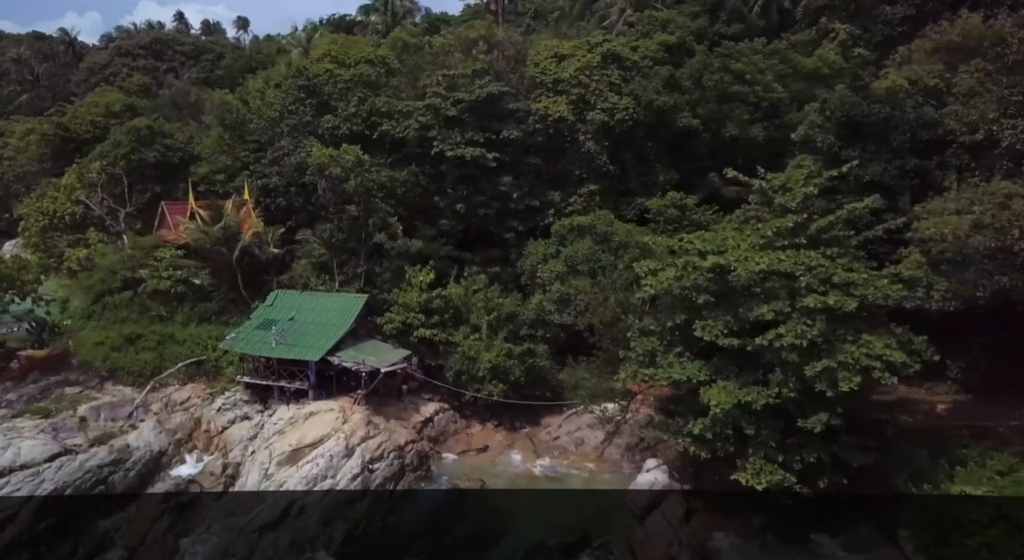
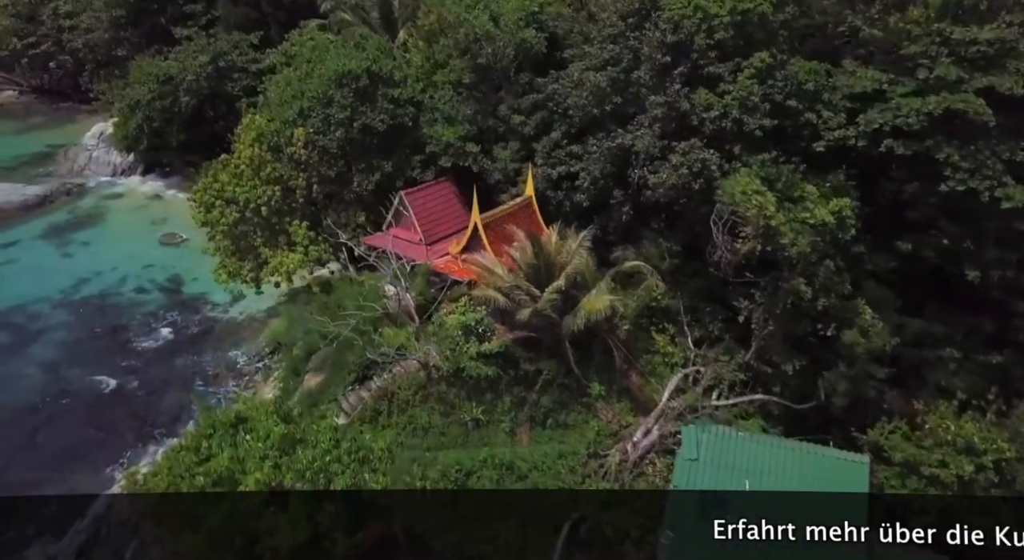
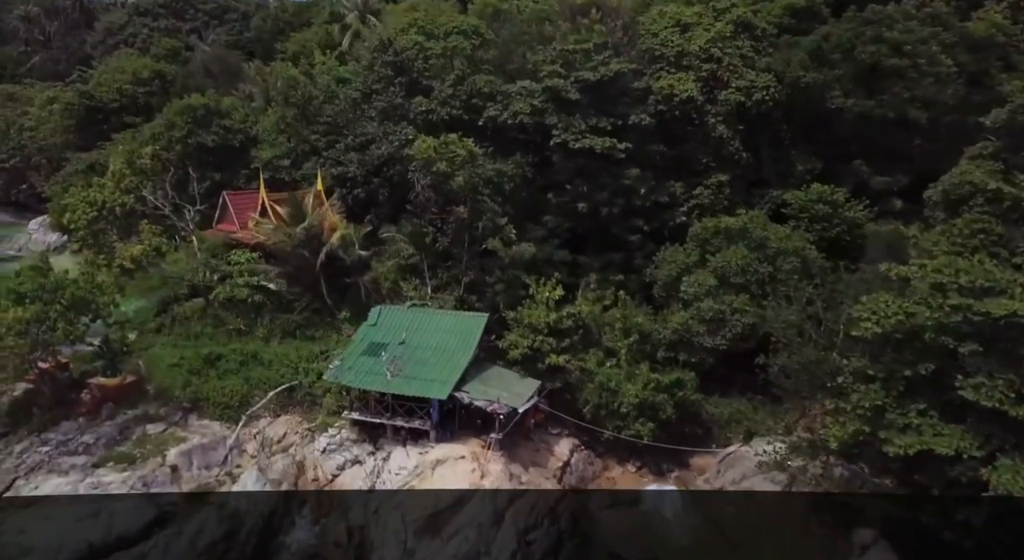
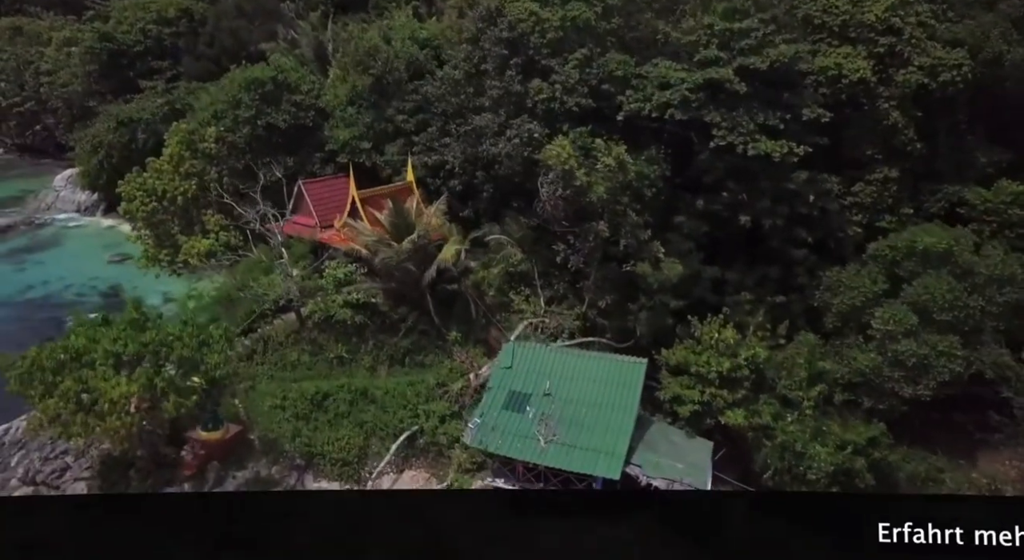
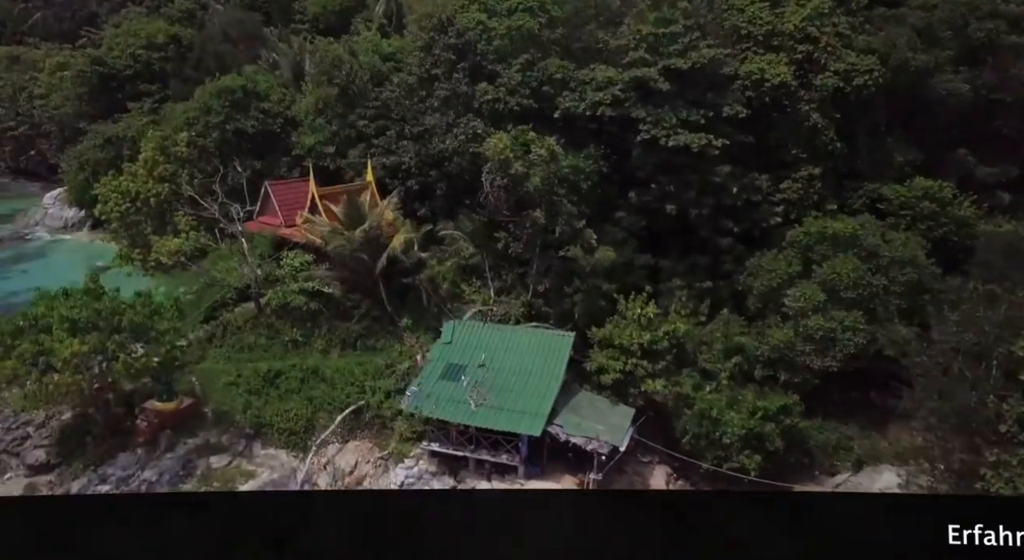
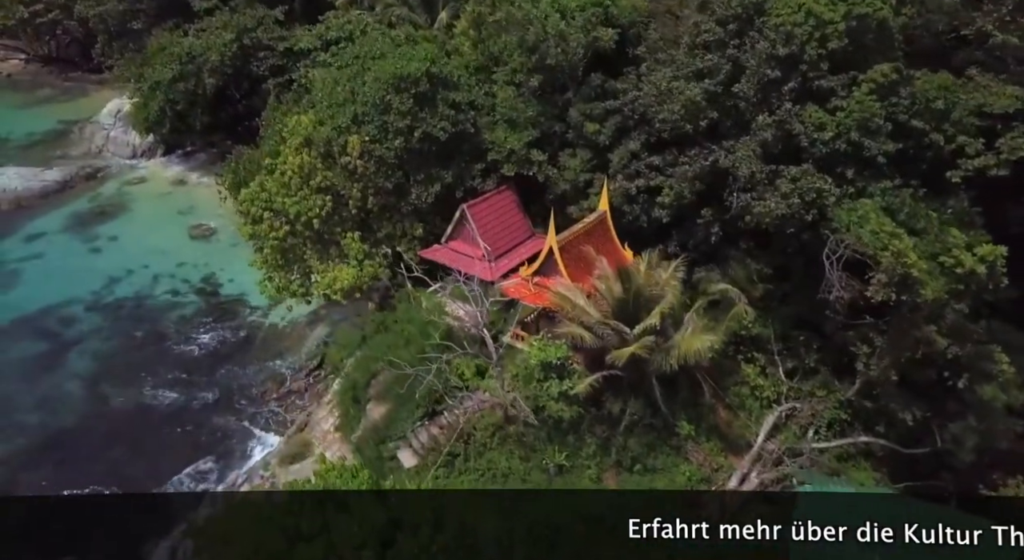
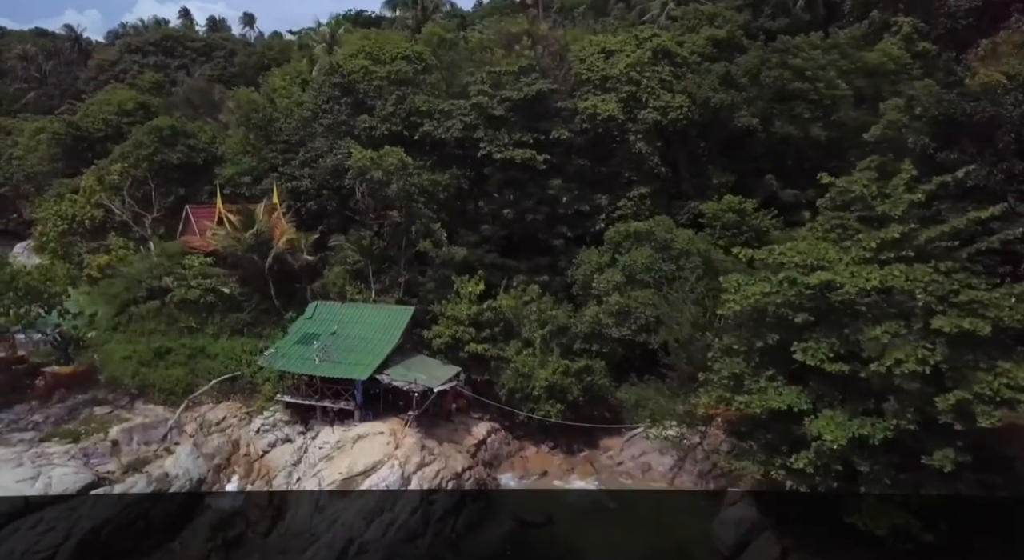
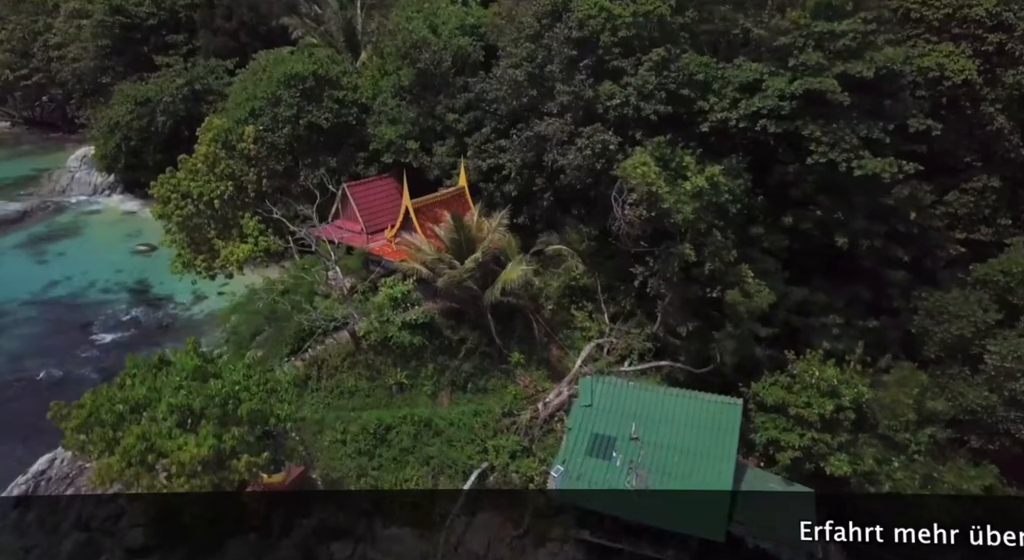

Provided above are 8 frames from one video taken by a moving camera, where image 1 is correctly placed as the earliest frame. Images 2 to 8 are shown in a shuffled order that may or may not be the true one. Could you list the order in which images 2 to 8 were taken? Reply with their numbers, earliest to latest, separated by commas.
7, 3, 5, 4, 8, 2, 6
